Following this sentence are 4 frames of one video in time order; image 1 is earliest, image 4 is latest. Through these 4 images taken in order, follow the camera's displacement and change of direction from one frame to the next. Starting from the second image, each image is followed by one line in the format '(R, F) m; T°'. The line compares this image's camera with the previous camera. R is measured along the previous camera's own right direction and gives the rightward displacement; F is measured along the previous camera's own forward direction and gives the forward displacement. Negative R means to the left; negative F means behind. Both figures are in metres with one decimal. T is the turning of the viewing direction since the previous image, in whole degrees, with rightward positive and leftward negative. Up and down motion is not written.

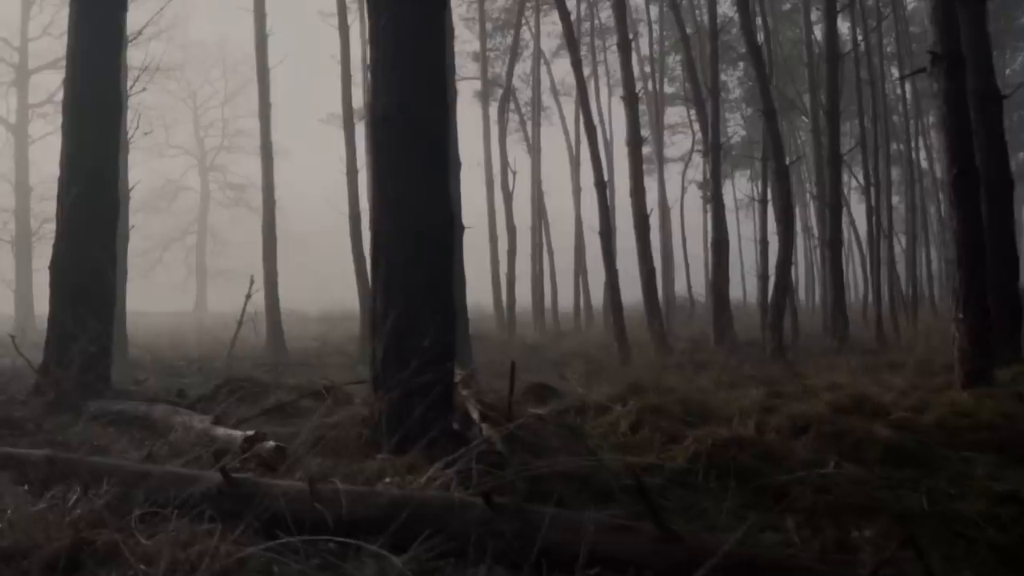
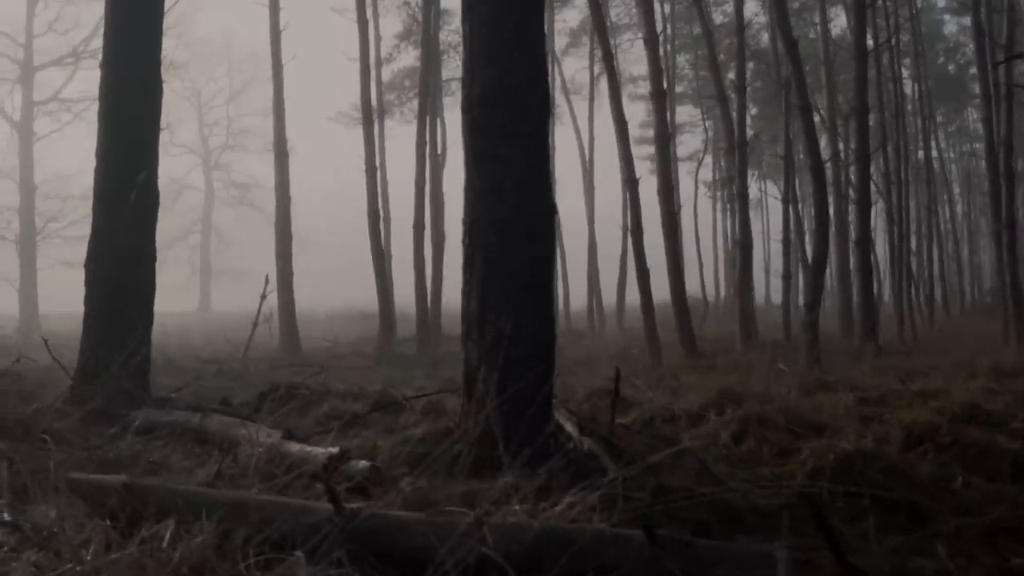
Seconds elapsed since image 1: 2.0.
(-0.6, +0.6) m; 0°
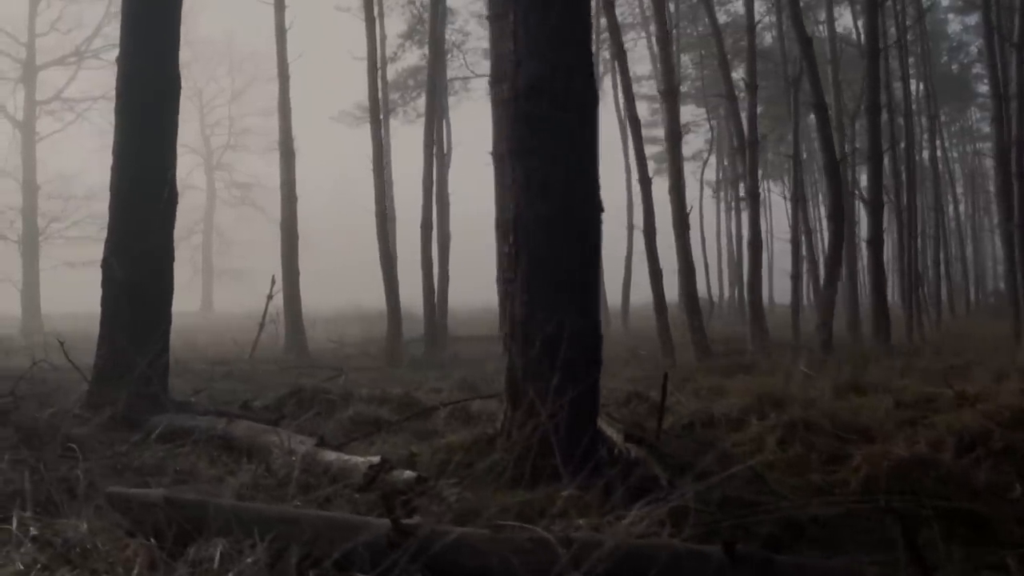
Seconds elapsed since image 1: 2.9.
(-0.2, +0.2) m; 0°
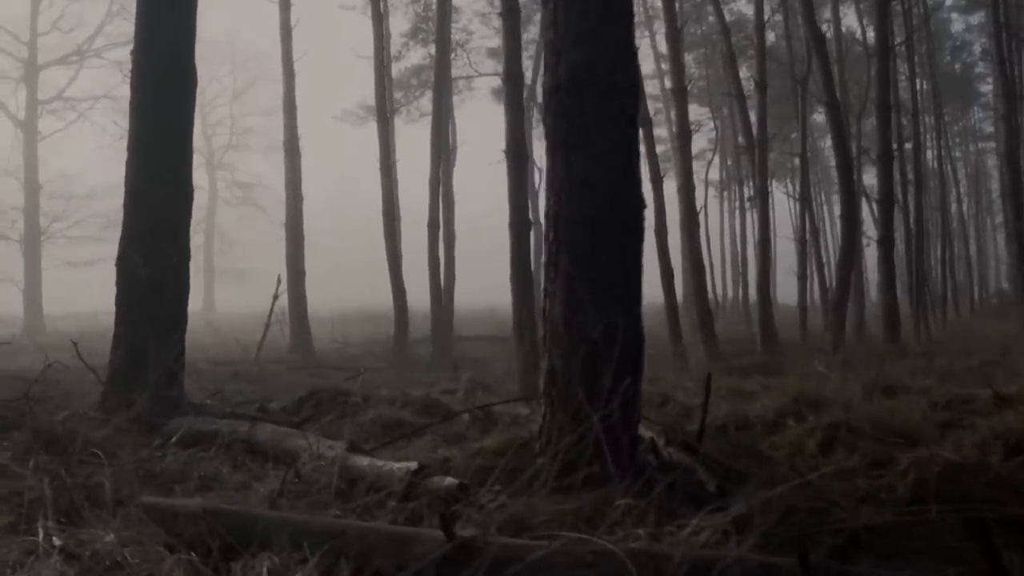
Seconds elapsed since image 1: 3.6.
(-0.2, +0.2) m; 0°
